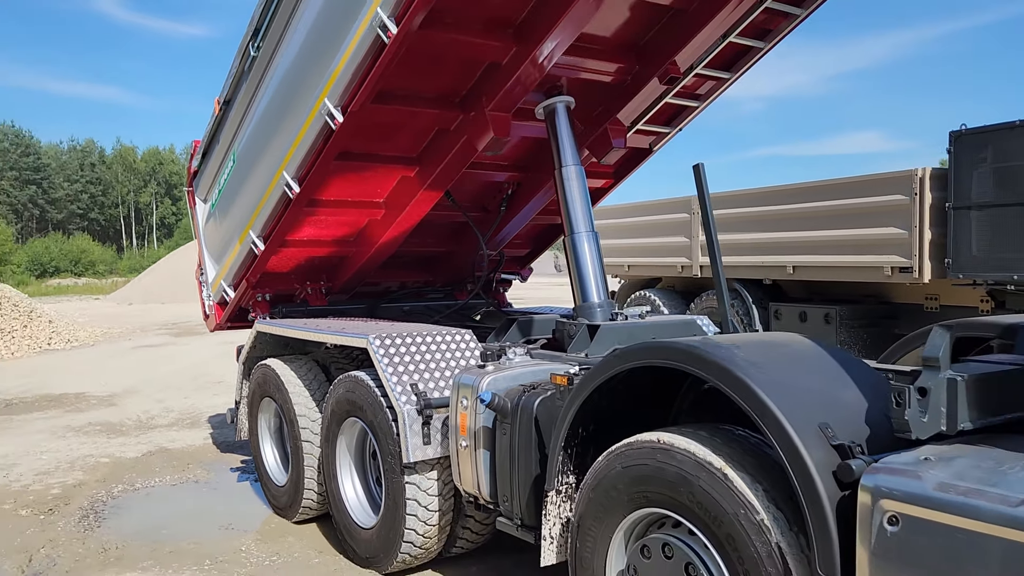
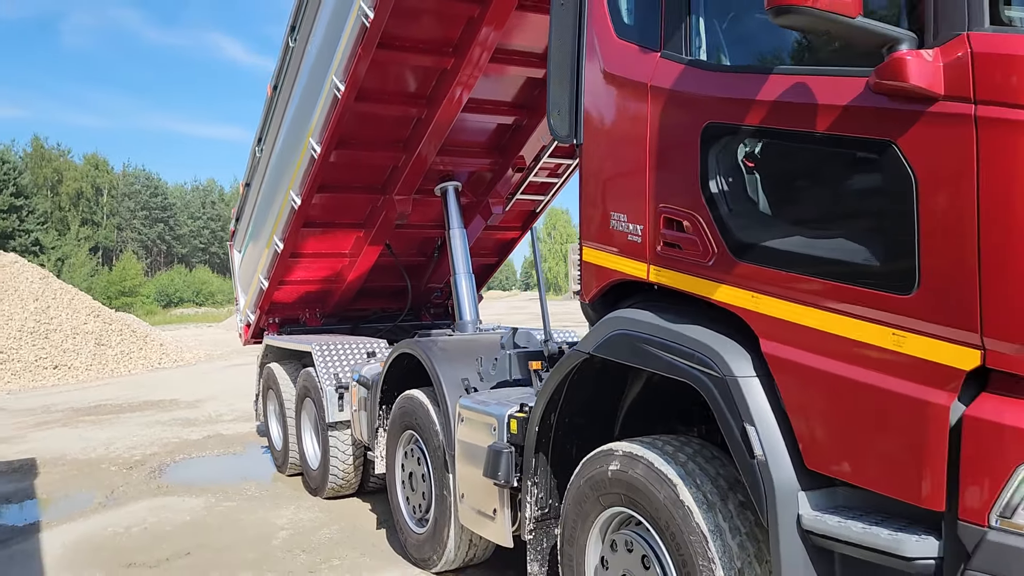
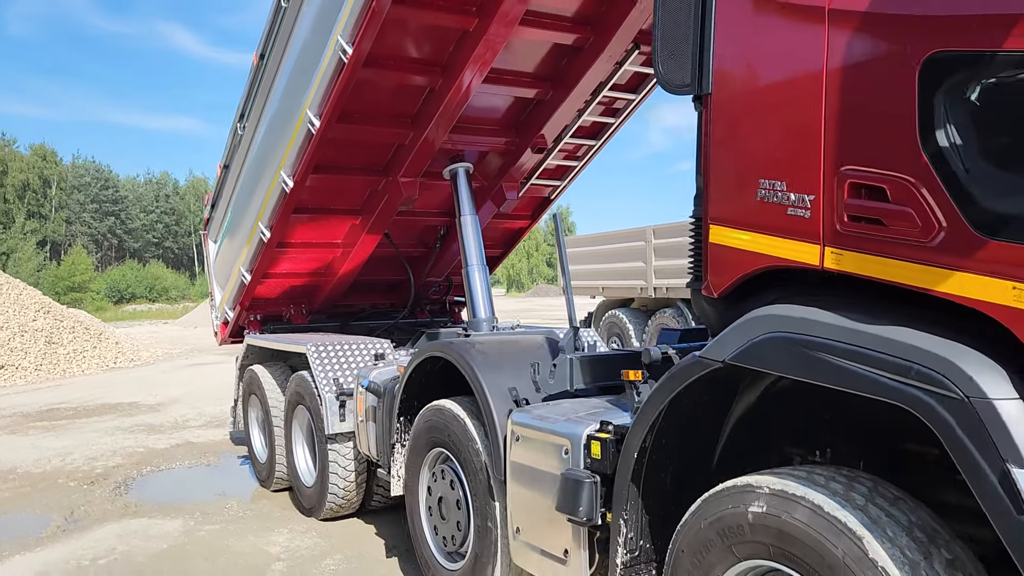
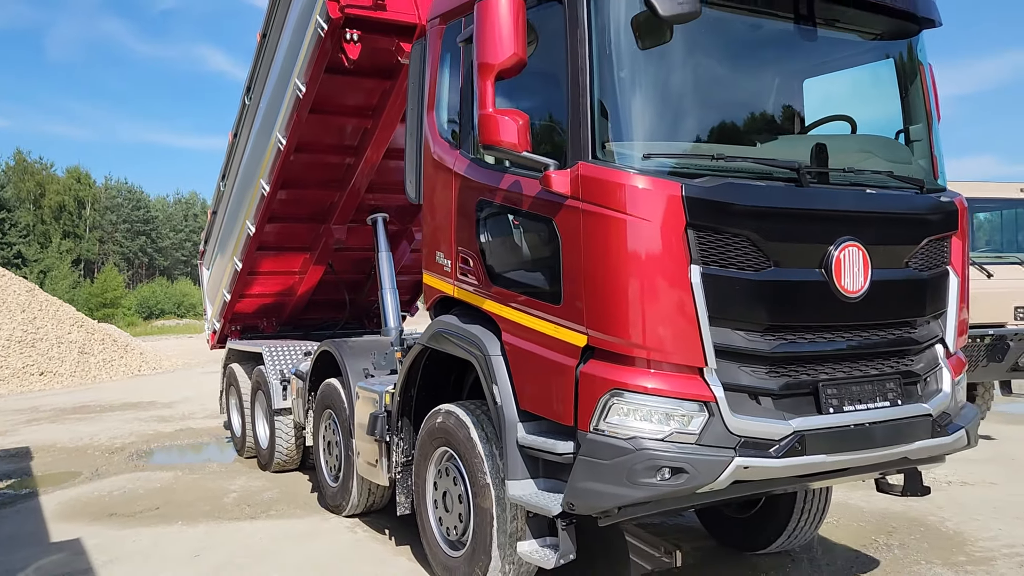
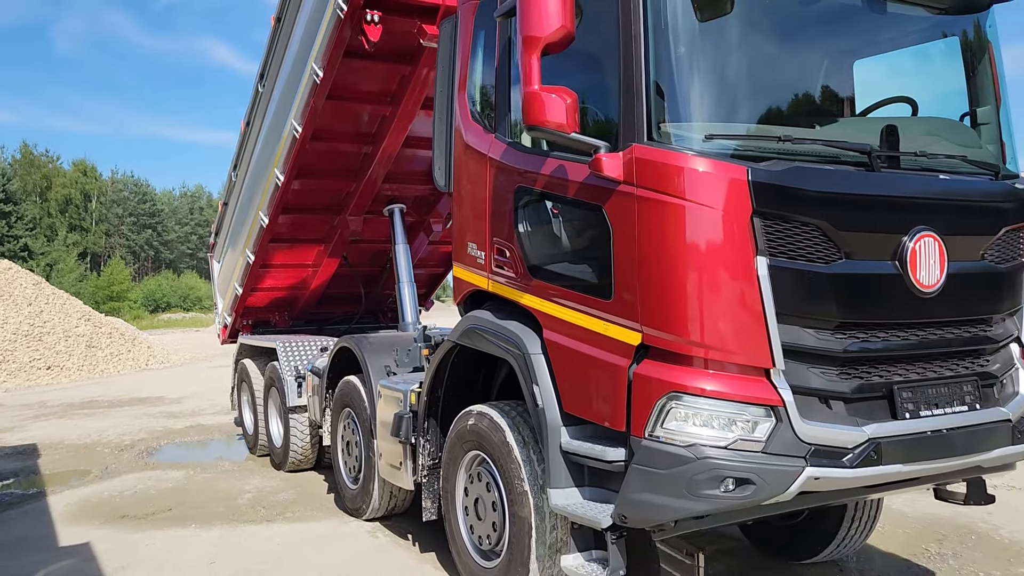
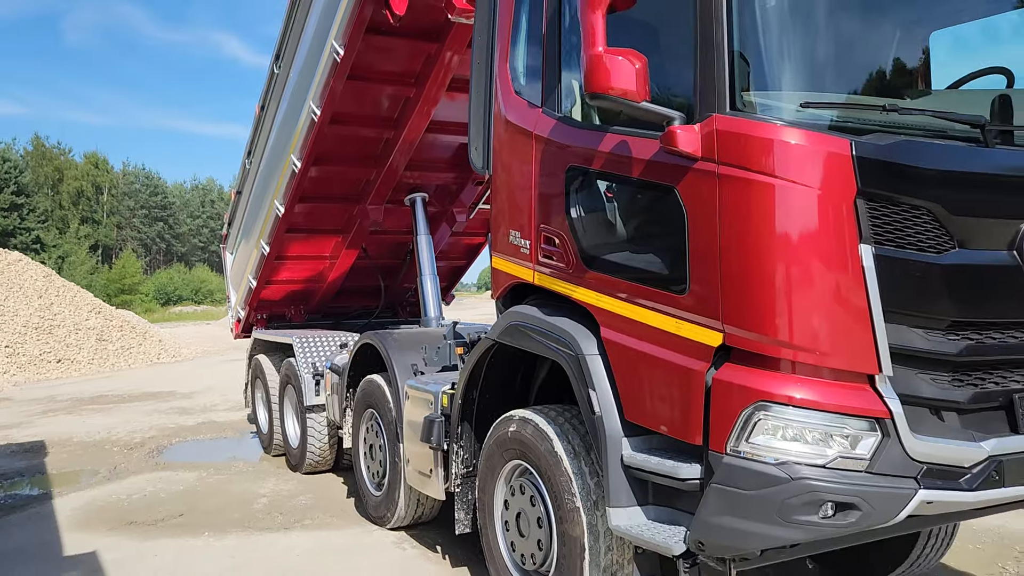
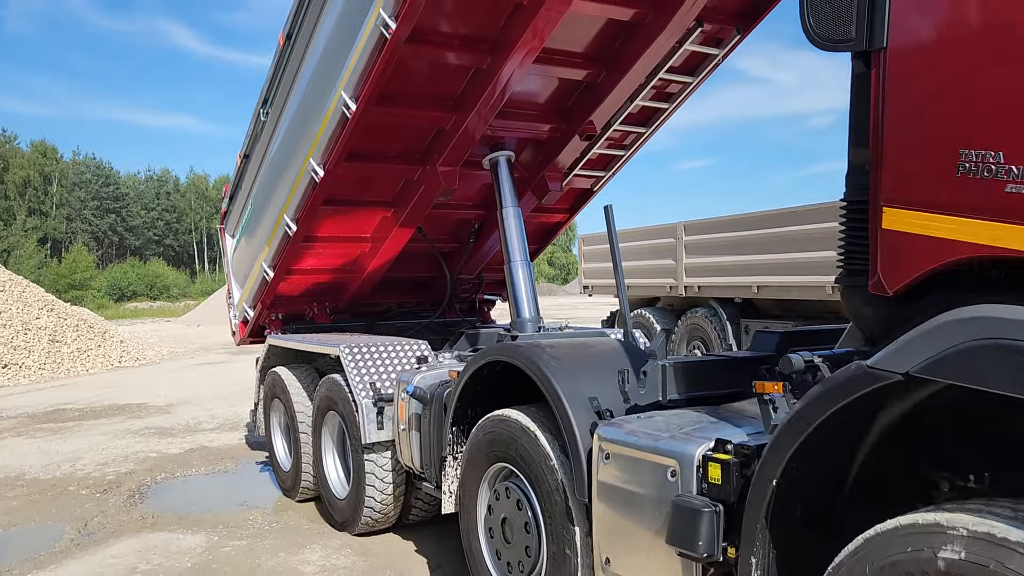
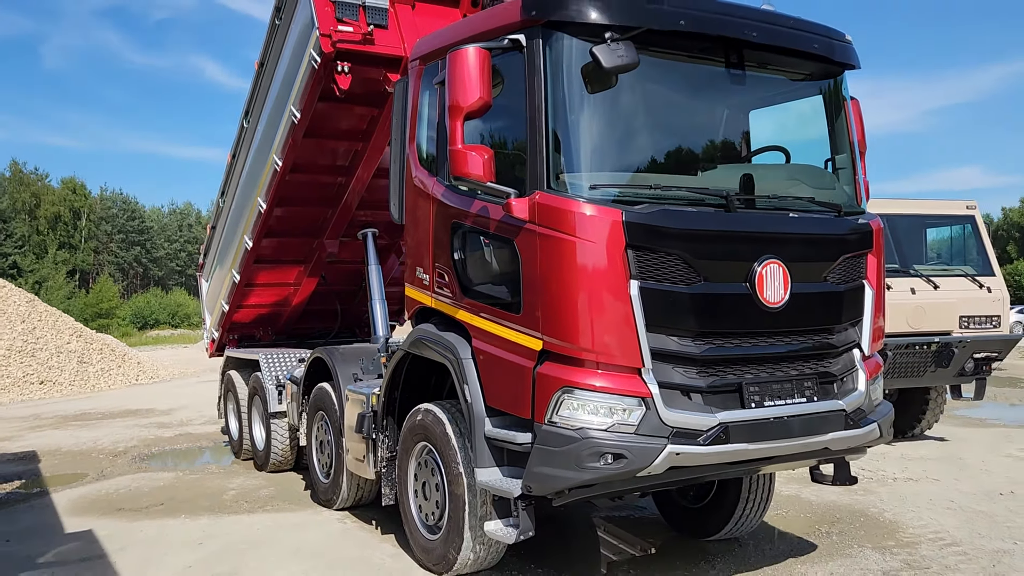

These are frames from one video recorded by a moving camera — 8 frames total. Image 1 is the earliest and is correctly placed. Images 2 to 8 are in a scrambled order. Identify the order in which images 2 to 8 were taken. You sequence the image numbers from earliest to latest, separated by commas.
7, 3, 2, 6, 5, 4, 8
